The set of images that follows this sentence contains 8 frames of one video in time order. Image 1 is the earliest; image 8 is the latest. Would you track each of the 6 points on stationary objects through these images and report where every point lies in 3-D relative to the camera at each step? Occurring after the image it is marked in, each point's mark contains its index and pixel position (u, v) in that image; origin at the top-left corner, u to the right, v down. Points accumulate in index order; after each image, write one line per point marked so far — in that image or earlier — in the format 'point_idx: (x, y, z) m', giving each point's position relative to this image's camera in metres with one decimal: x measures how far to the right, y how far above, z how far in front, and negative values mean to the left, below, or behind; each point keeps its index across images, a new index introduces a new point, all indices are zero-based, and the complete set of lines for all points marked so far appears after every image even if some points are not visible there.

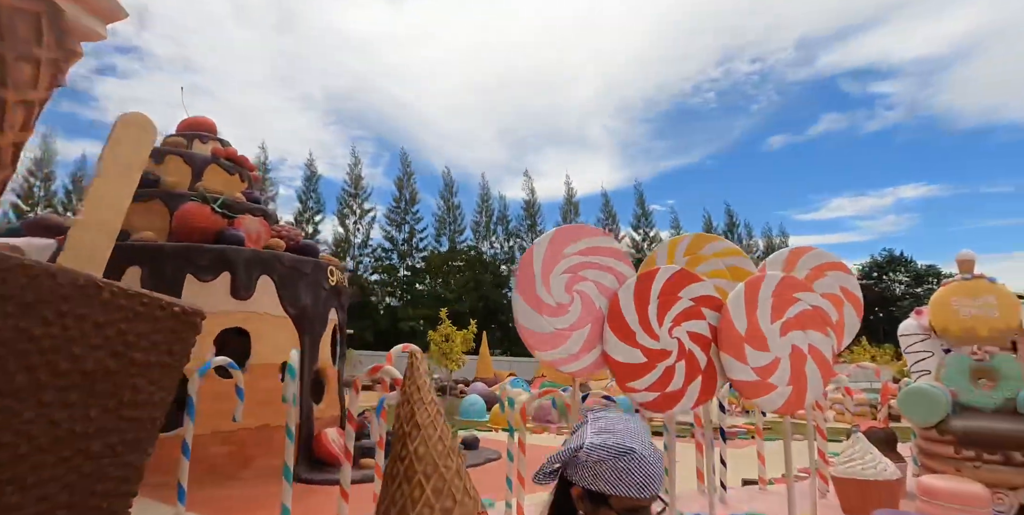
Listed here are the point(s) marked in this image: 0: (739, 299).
0: (+2.0, -0.4, +4.7) m
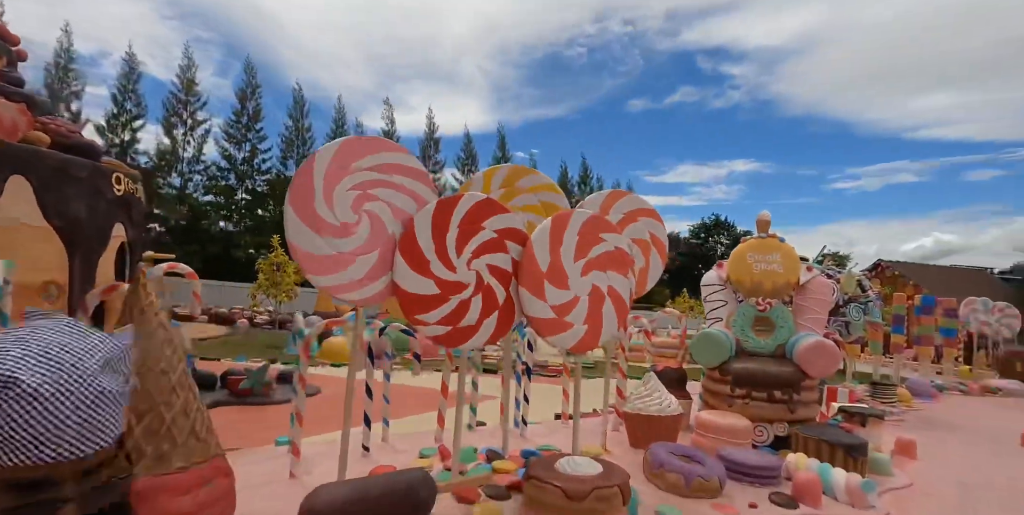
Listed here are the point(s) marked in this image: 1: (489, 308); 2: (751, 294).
0: (+0.3, +0.2, +4.4) m
1: (-0.2, -0.4, +4.4) m
2: (+3.1, -0.5, +7.0) m
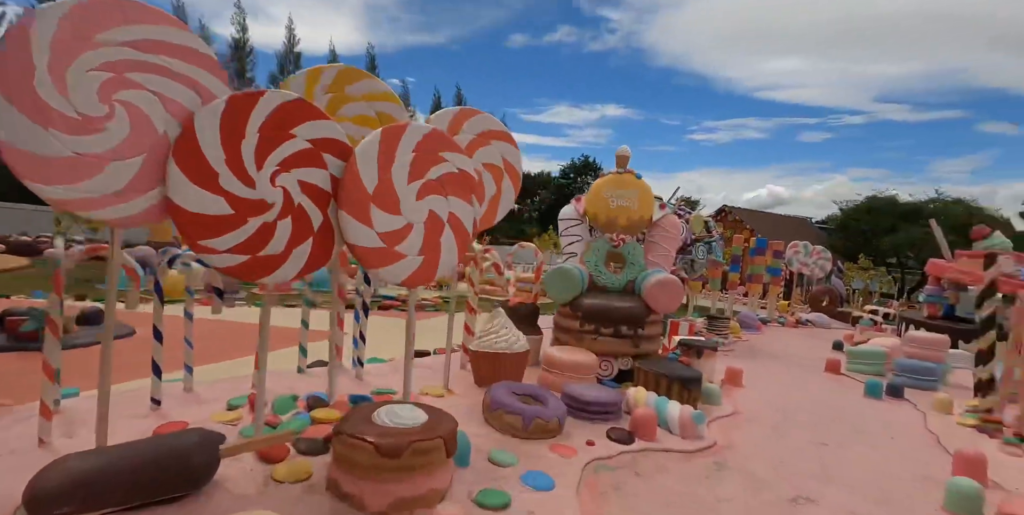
0: (-1.0, +0.7, +3.7) m
1: (-1.4, +0.2, +3.6) m
2: (+1.2, +0.3, +6.9) m
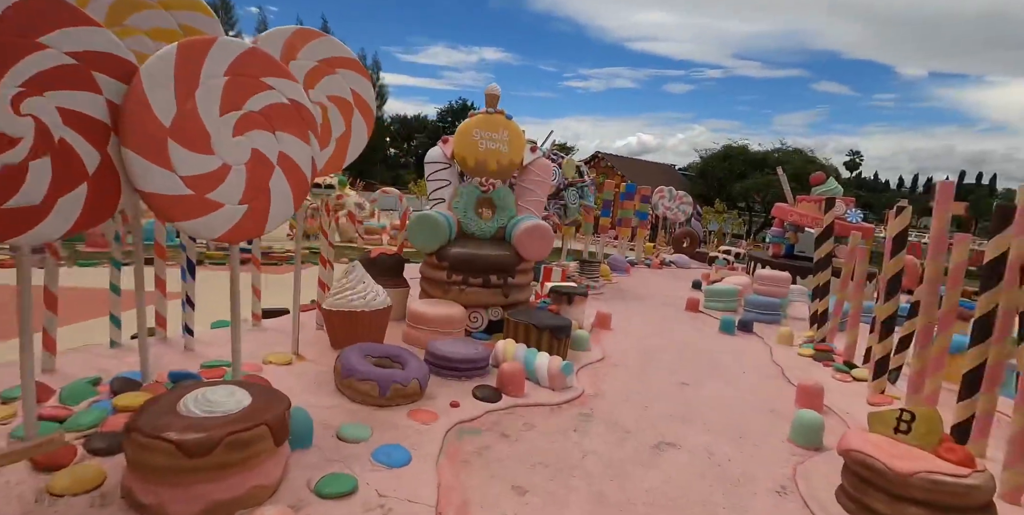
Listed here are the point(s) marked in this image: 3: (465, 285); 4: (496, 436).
0: (-1.9, +1.0, +2.9) m
1: (-2.3, +0.4, +2.8) m
2: (-0.4, +1.0, +6.5) m
3: (-0.5, -0.3, +5.5) m
4: (-0.1, -1.1, +3.4) m
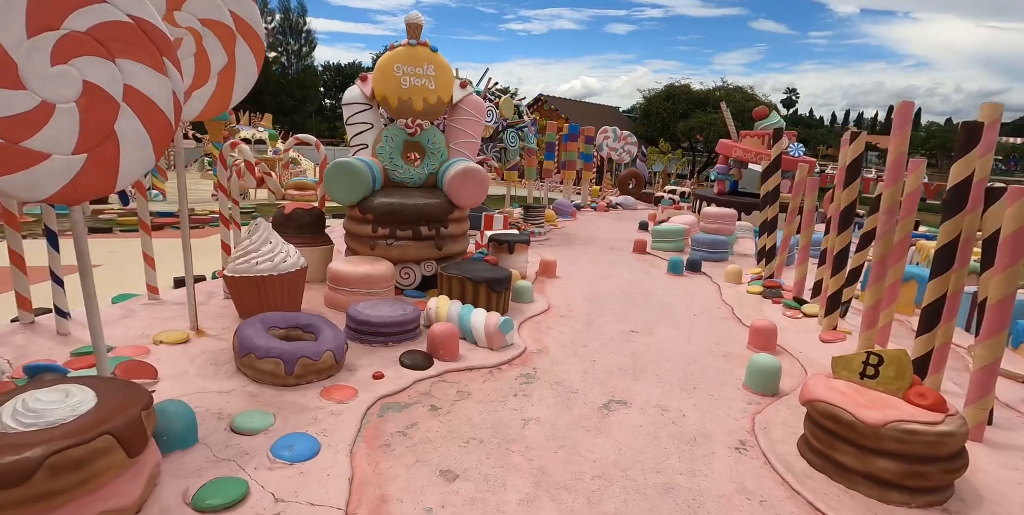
0: (-2.3, +1.1, +2.1) m
1: (-2.7, +0.5, +2.0) m
2: (-1.2, +1.5, +5.8) m
3: (-1.1, +0.2, +5.0) m
4: (-0.5, -0.9, +3.0) m
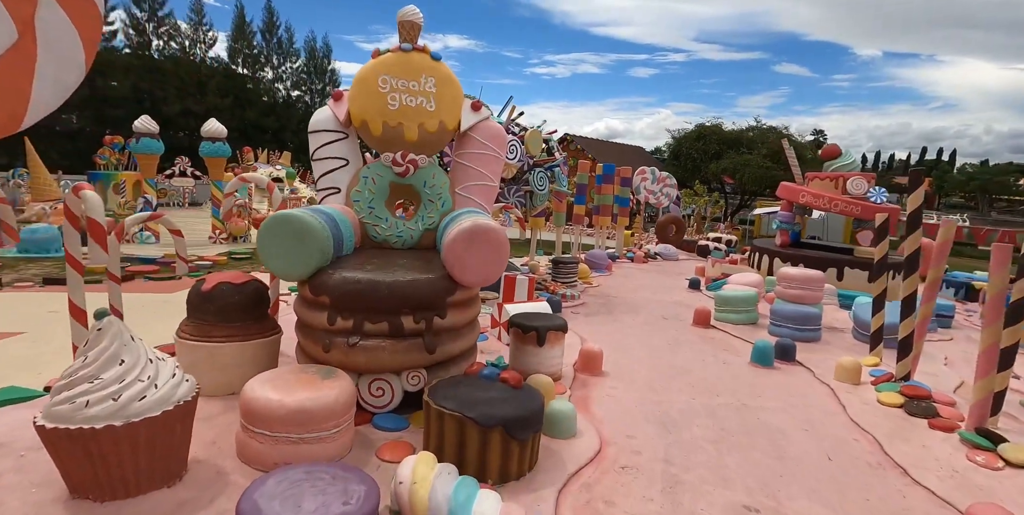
0: (-2.2, +0.7, +0.4) m
1: (-2.6, +0.1, +0.3) m
2: (-0.9, +0.8, +4.1) m
3: (-0.9, -0.5, +3.2) m
4: (-0.4, -1.3, +1.1) m
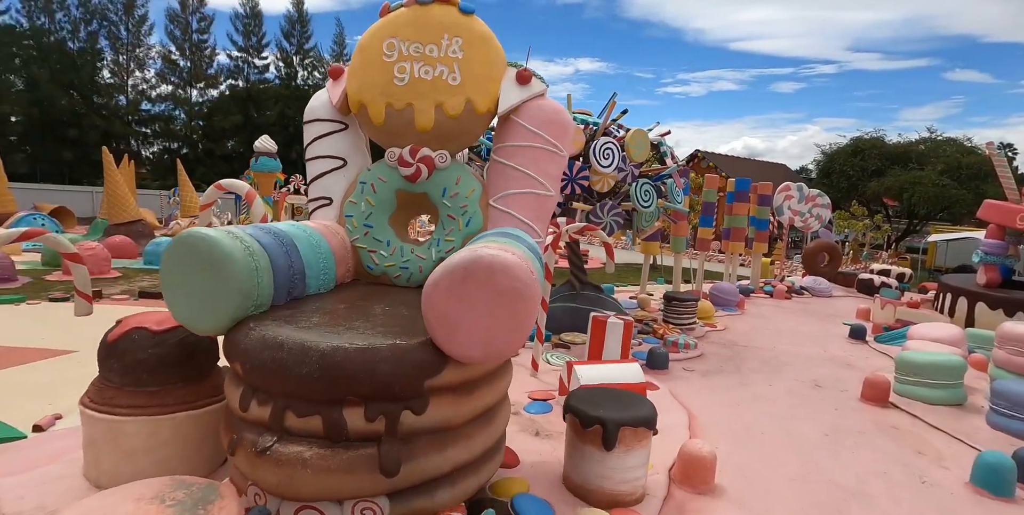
0: (-2.7, +0.7, -0.4) m
1: (-3.1, +0.1, -0.4) m
2: (-0.6, +0.6, +2.9) m
3: (-0.8, -0.6, +2.0) m
4: (-0.8, -1.5, -0.2) m
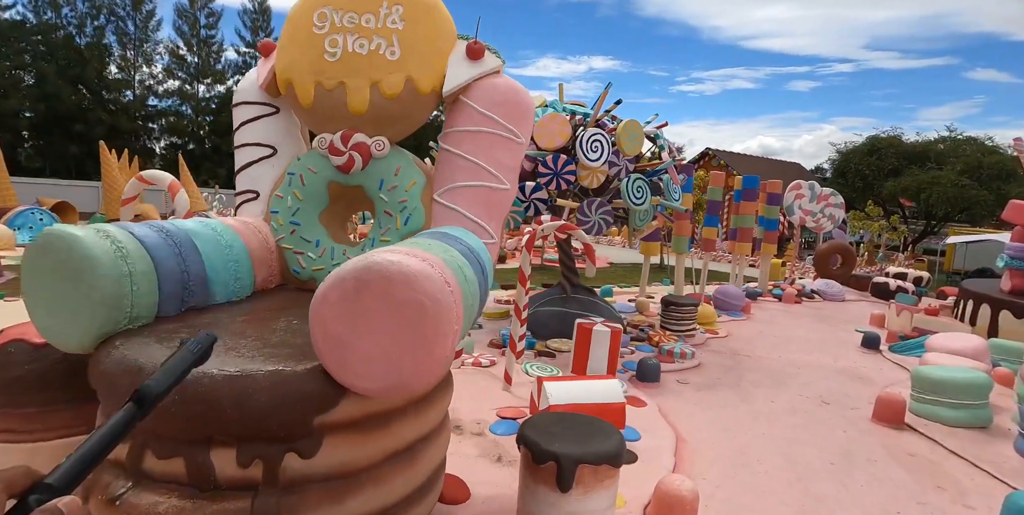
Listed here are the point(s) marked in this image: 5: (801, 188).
0: (-3.0, +0.7, -0.7) m
1: (-3.4, +0.1, -0.8) m
2: (-0.8, +0.6, +2.5) m
3: (-1.1, -0.7, +1.6) m
4: (-1.1, -1.5, -0.6) m
5: (+5.9, +1.4, +11.1) m
